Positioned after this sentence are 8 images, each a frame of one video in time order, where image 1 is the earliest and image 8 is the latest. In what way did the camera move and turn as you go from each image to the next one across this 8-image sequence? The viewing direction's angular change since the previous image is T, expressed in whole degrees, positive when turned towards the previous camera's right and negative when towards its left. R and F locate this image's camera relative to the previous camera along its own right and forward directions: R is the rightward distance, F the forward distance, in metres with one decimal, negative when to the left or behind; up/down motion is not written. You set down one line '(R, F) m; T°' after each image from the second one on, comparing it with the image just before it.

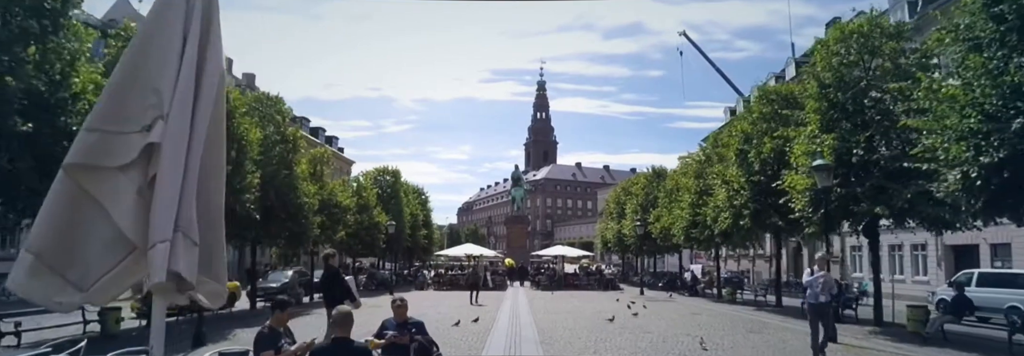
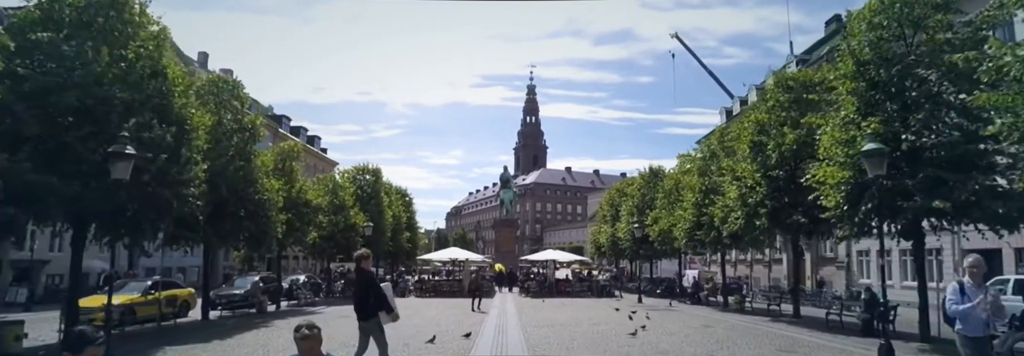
(+0.1, +3.0) m; +1°
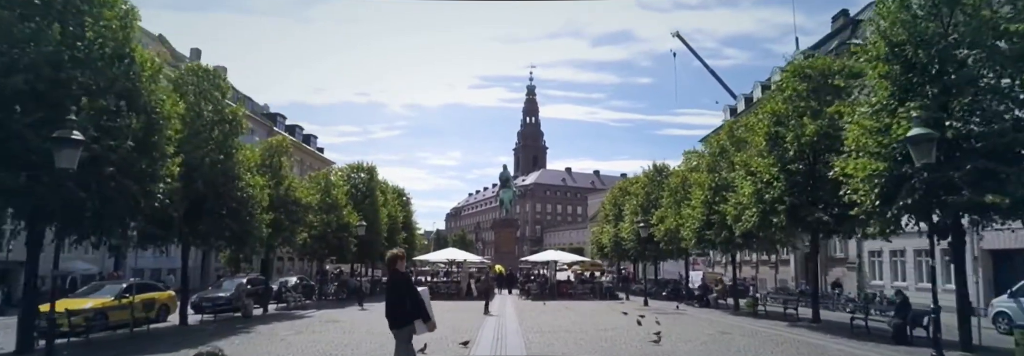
(0.0, +1.6) m; 0°
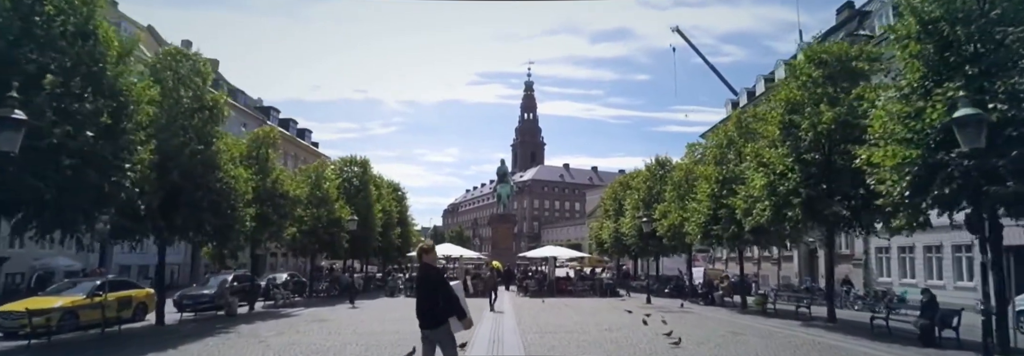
(0.0, +1.3) m; 0°
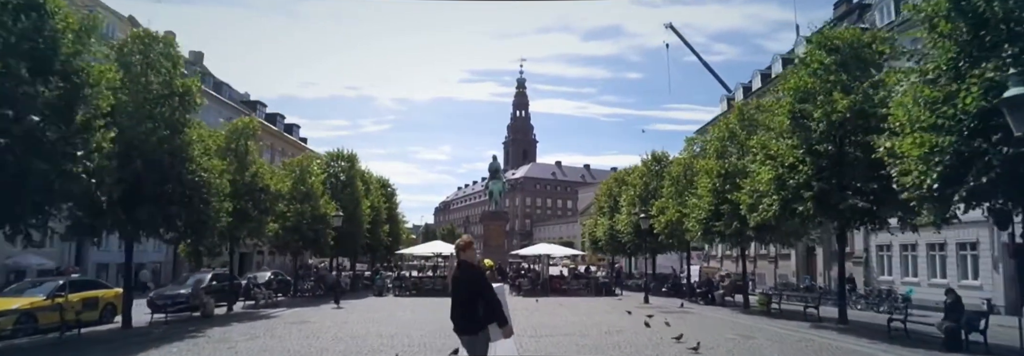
(0.0, +1.3) m; +1°
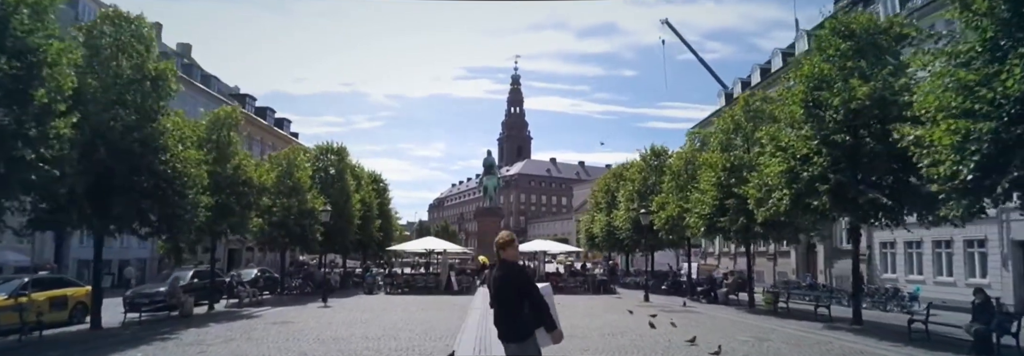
(-0.1, +1.2) m; +1°
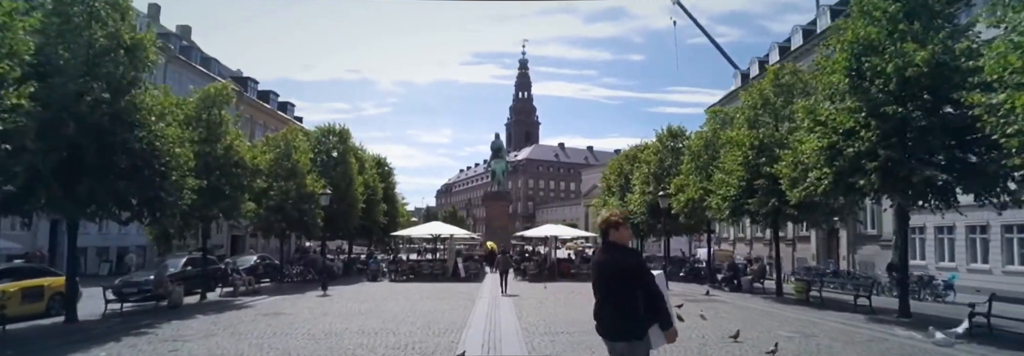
(-0.1, +1.7) m; -1°
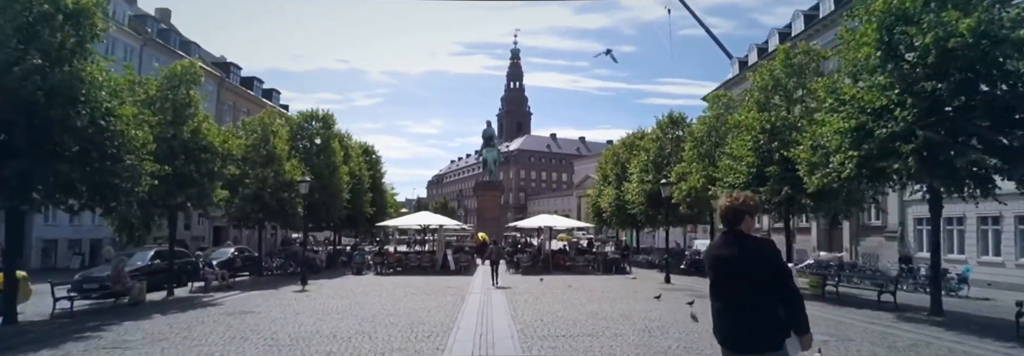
(-0.1, +1.8) m; +1°
